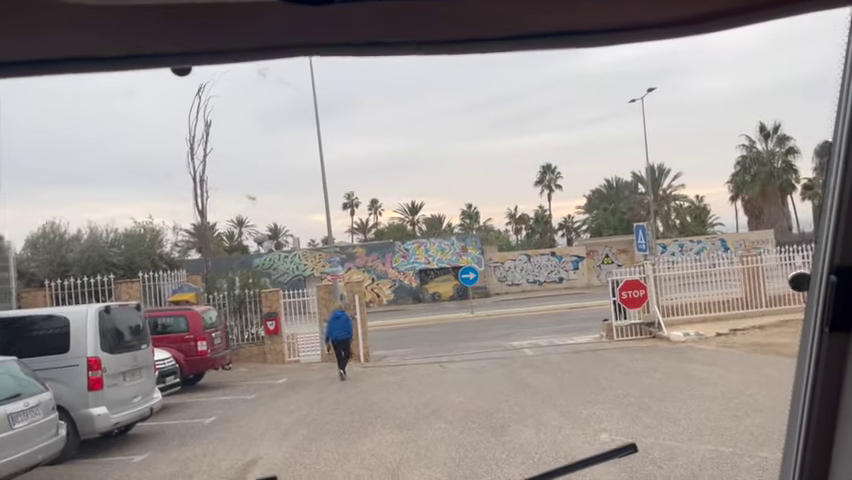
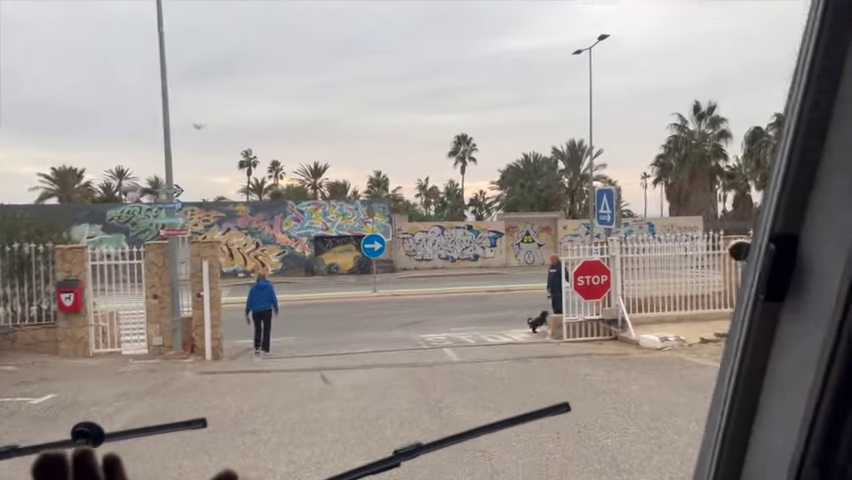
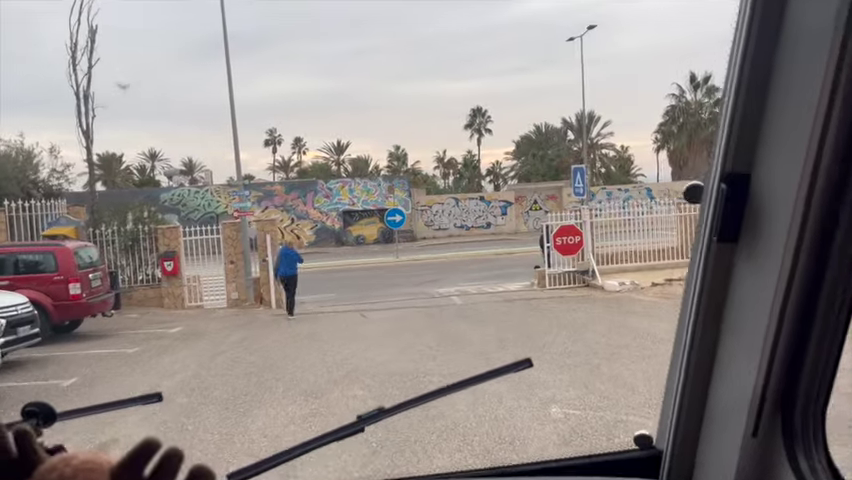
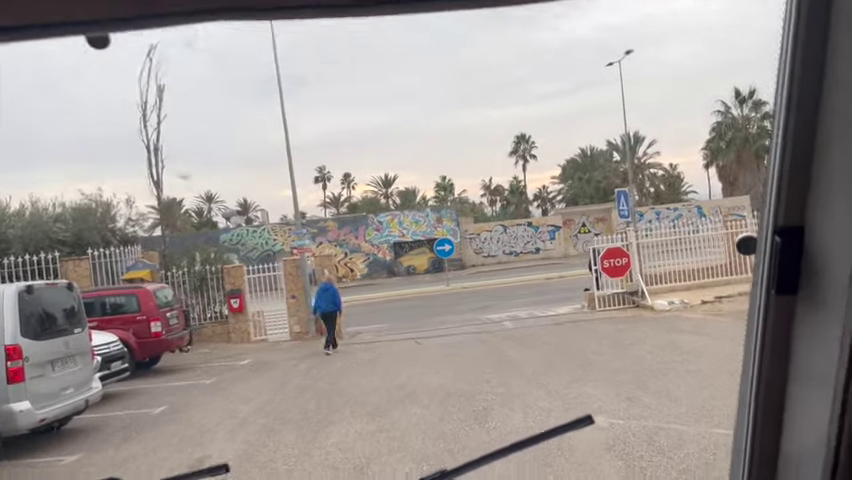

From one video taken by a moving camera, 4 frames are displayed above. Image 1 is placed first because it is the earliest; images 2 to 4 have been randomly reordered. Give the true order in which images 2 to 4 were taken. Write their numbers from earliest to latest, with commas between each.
4, 3, 2
